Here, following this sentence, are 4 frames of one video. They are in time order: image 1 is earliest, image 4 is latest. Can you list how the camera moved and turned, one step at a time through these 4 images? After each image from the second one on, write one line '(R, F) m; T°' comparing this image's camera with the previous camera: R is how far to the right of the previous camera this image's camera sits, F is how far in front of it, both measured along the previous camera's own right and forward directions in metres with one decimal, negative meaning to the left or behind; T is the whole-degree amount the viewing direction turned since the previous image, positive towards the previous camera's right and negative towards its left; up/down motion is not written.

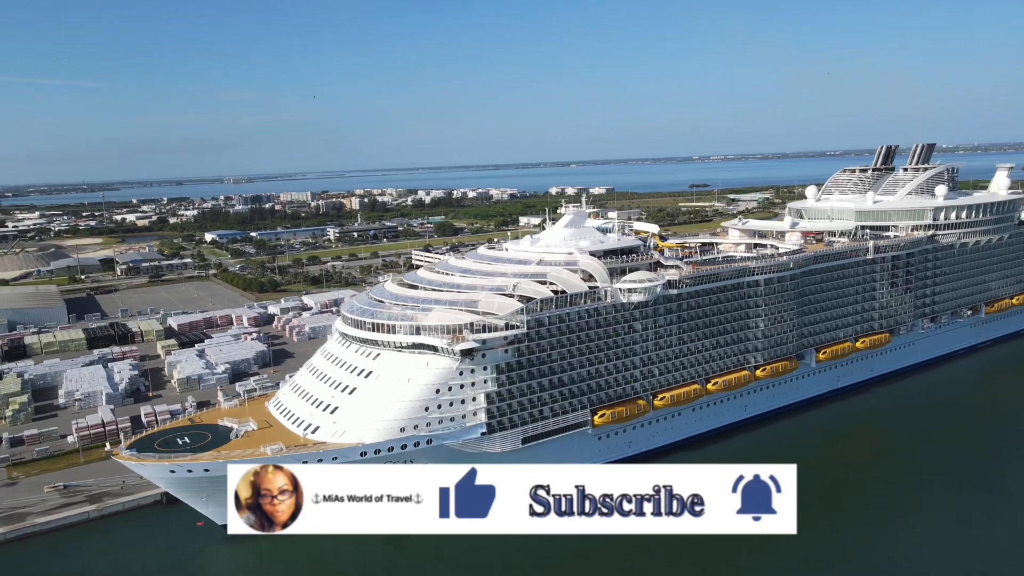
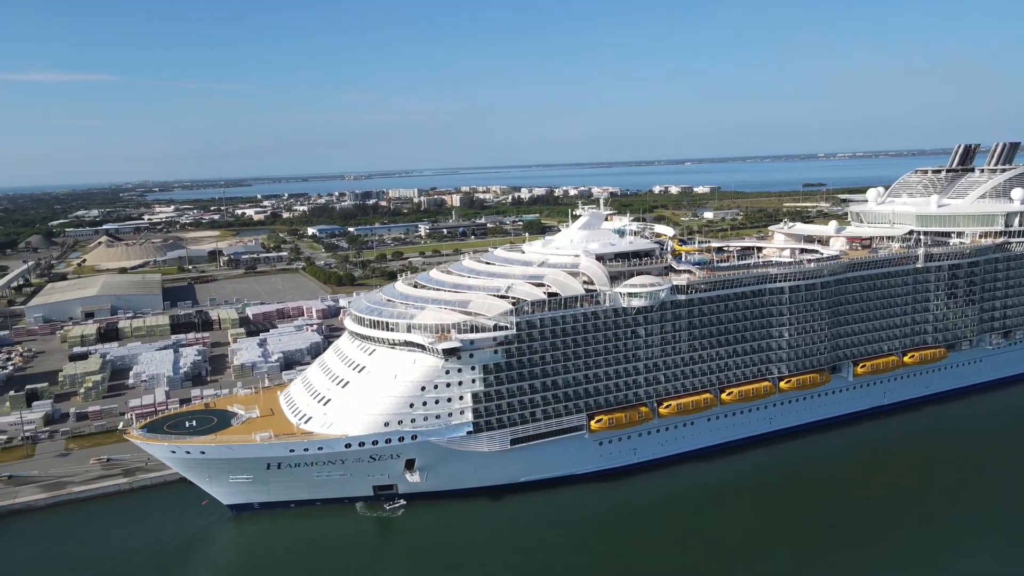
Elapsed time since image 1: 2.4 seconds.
(+2.4, +0.1) m; -8°
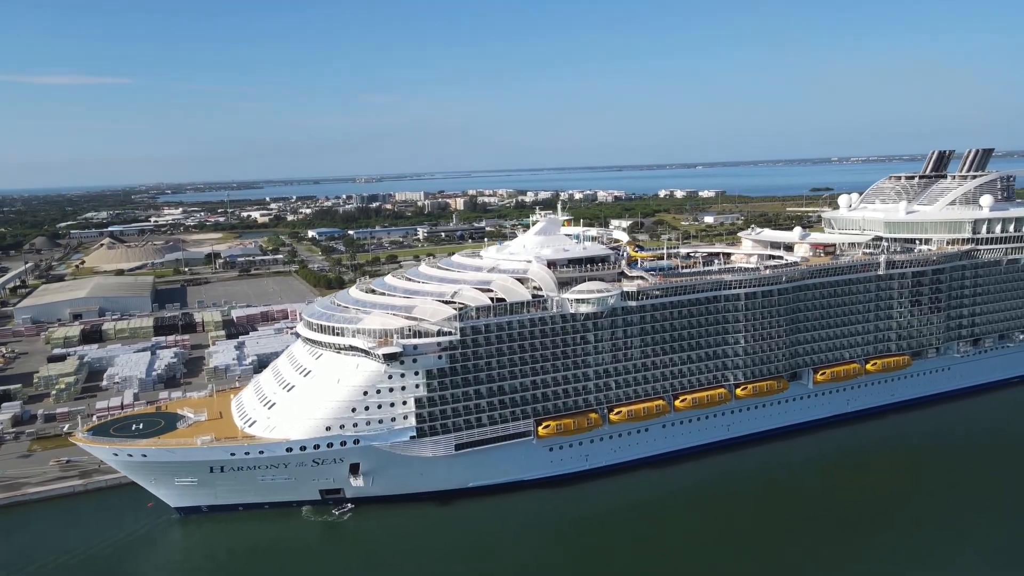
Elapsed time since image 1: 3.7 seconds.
(+1.4, 0.0) m; 0°
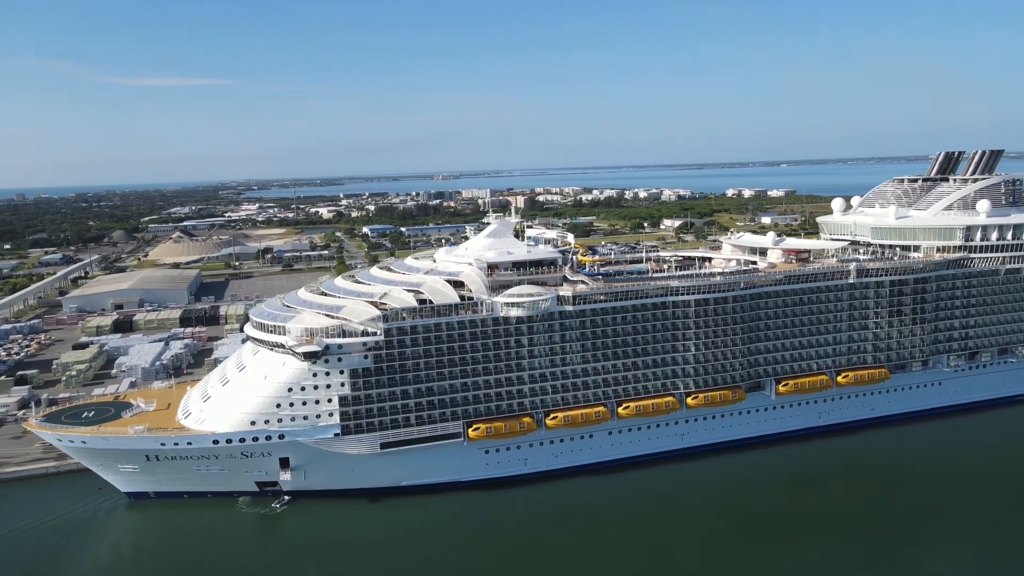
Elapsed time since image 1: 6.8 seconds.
(+3.2, +0.1) m; -5°
